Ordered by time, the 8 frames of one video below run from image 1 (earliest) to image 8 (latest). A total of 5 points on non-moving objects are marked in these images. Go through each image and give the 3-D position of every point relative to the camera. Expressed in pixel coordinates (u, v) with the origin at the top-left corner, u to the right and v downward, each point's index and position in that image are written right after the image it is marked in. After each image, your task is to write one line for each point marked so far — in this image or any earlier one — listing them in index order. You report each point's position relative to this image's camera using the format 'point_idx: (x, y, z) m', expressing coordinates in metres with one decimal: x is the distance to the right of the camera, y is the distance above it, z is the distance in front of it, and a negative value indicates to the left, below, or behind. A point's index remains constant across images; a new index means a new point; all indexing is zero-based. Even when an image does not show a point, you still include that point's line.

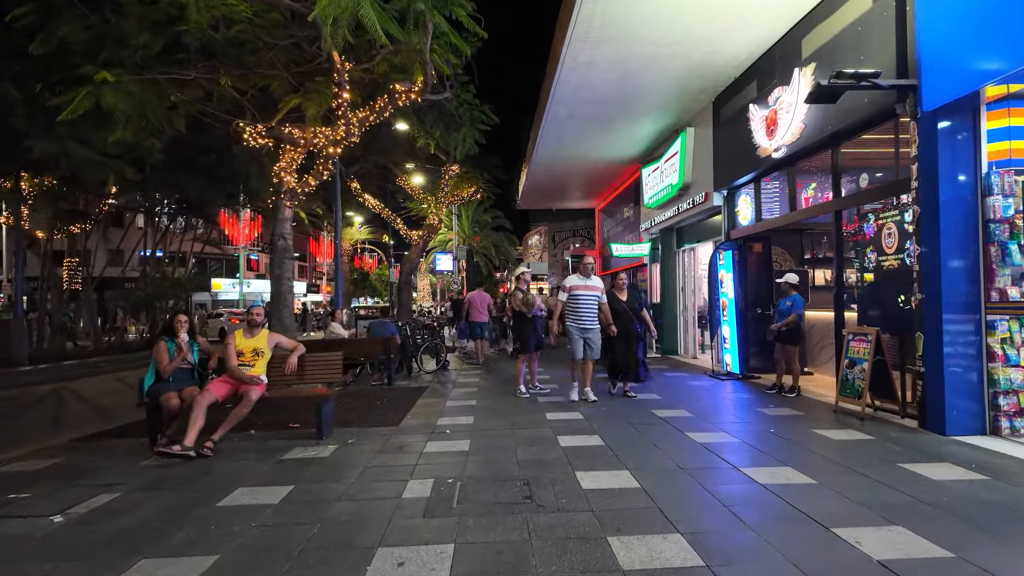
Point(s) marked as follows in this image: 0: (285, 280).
0: (-3.5, +0.1, +9.1) m
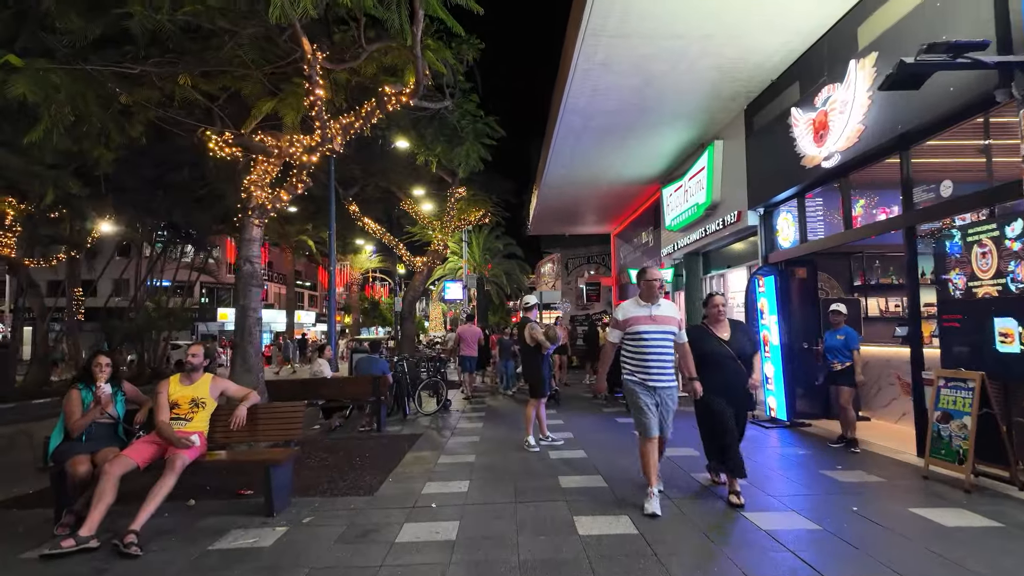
0: (-3.4, -0.3, +7.8) m
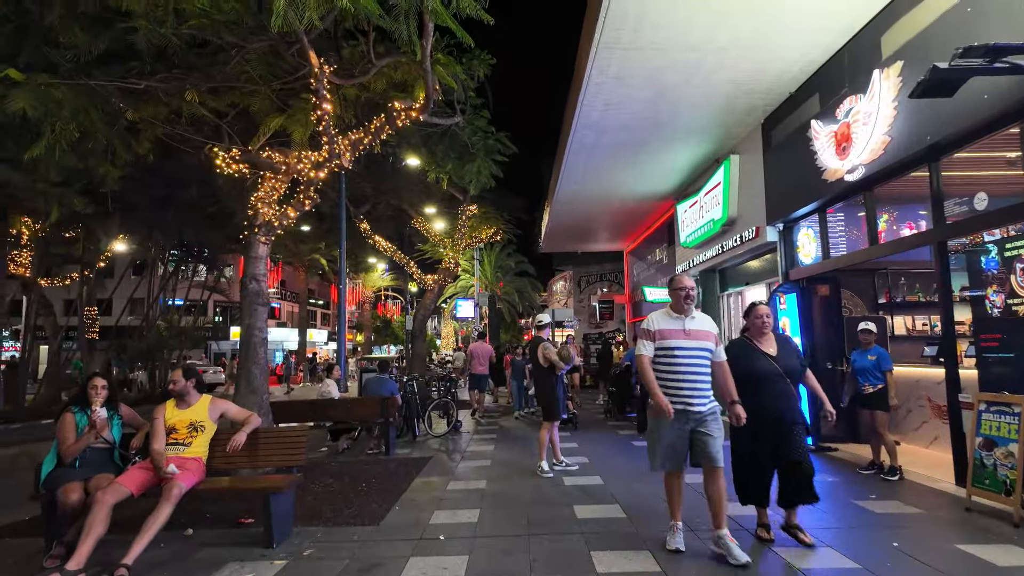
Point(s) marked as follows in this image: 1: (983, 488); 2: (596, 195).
0: (-3.3, -0.5, +7.6) m
1: (+4.5, -1.9, +5.6) m
2: (+2.2, +2.5, +15.6) m
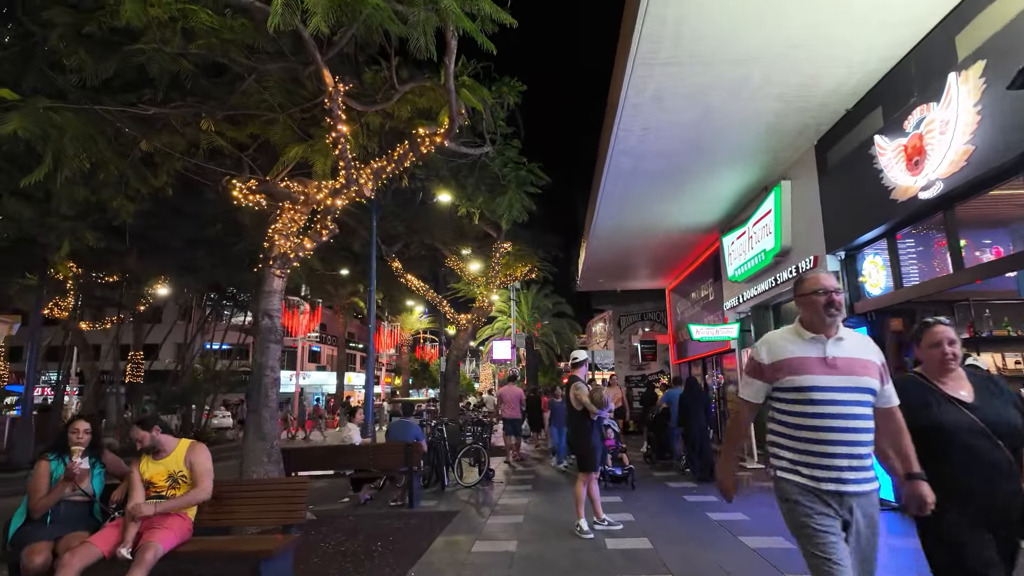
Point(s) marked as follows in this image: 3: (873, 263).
0: (-2.9, -1.0, +7.0) m
1: (+4.8, -2.1, +4.5) m
2: (+3.1, +1.5, +14.8) m
3: (+5.5, +0.4, +9.0) m
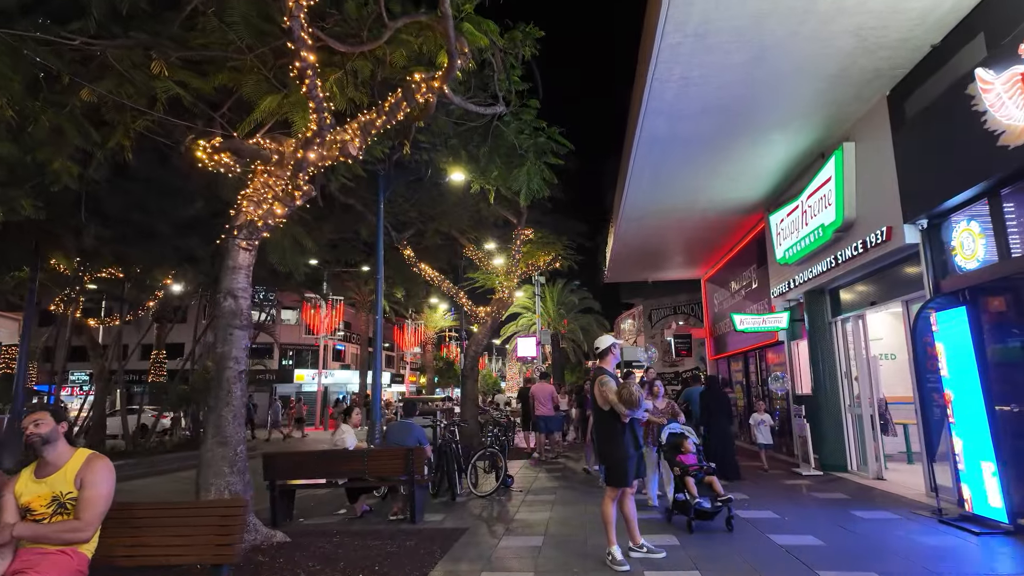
0: (-2.8, -0.7, +5.8) m
1: (+4.8, -1.8, +2.9) m
2: (+3.6, +1.8, +13.4) m
3: (+5.7, +0.7, +7.4) m
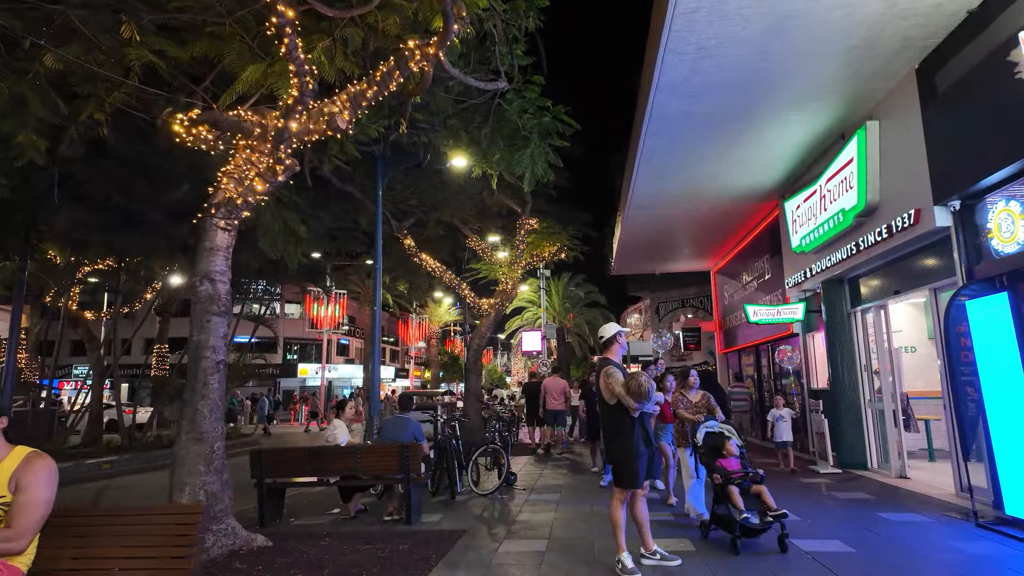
0: (-2.8, -0.6, +5.4) m
1: (+4.8, -1.7, +2.4) m
2: (+3.7, +2.0, +12.8) m
3: (+5.8, +0.9, +6.9) m
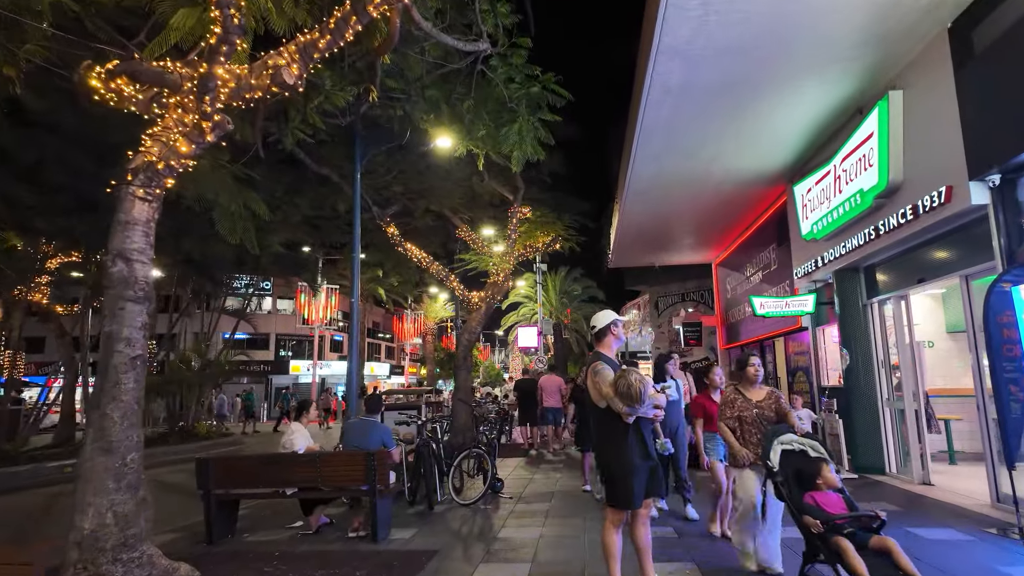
0: (-3.0, -0.4, +4.5) m
1: (+4.6, -1.5, +1.6) m
2: (+3.4, +2.2, +12.0) m
3: (+5.5, +1.1, +6.0) m
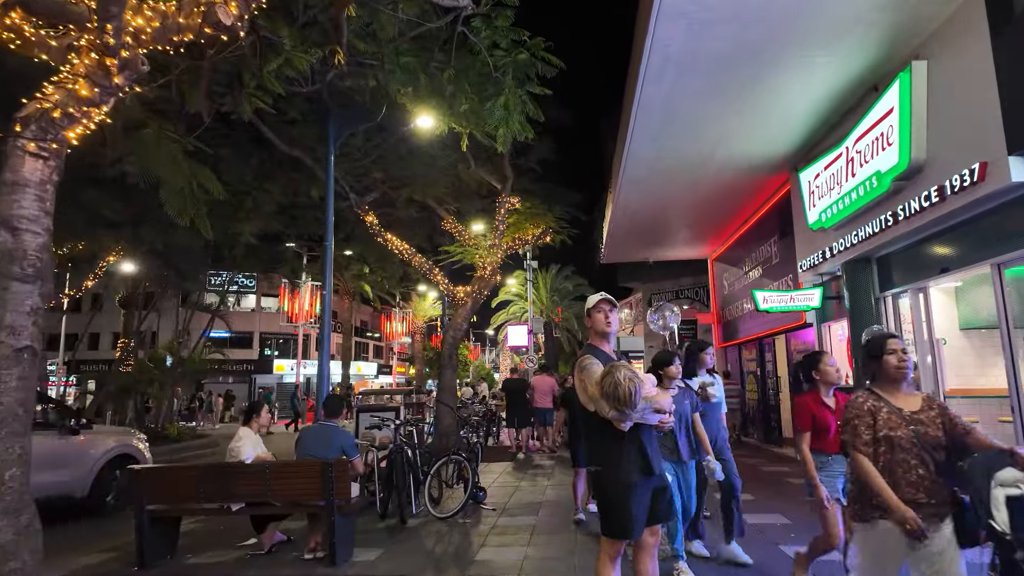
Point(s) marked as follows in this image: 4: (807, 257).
0: (-3.1, -0.3, +3.7) m
1: (+4.5, -1.4, +0.8) m
2: (+3.2, +2.4, +11.2) m
3: (+5.4, +1.2, +5.3) m
4: (+5.6, +0.6, +11.1) m
